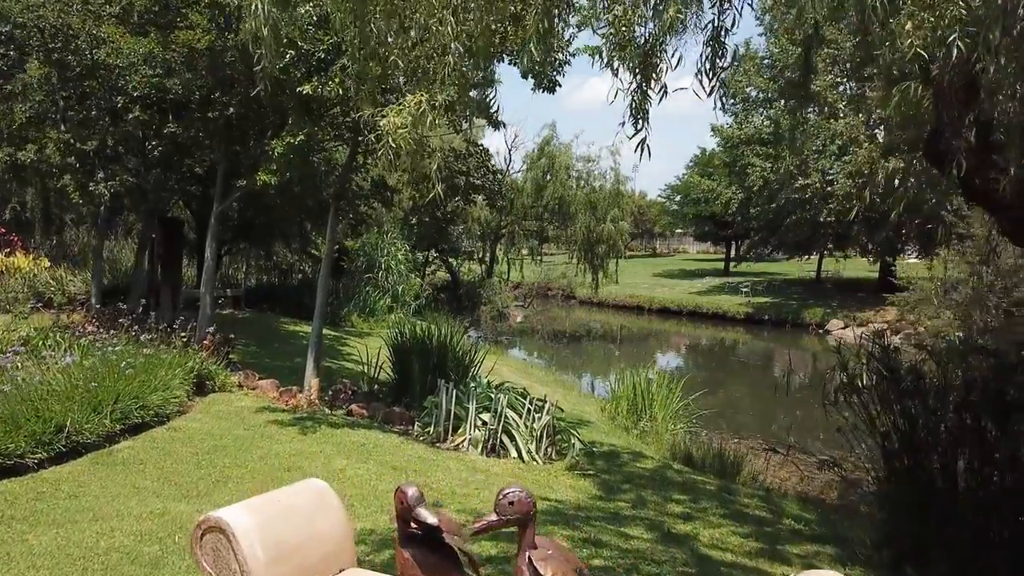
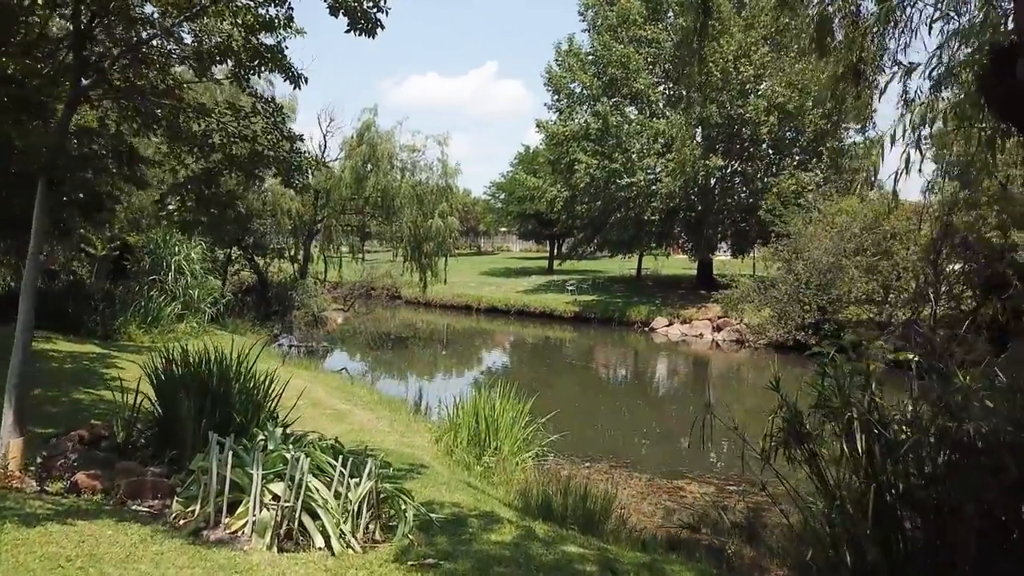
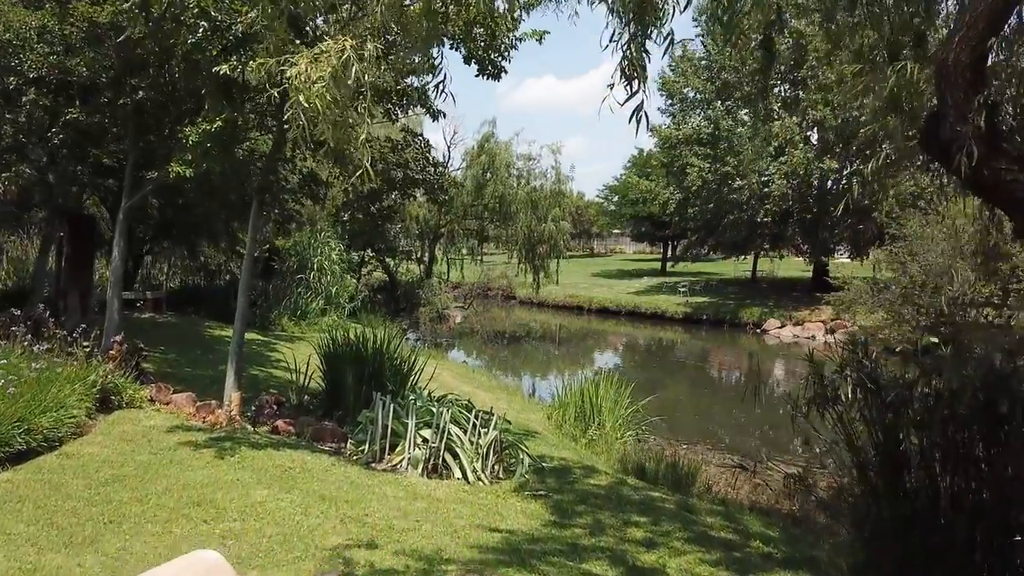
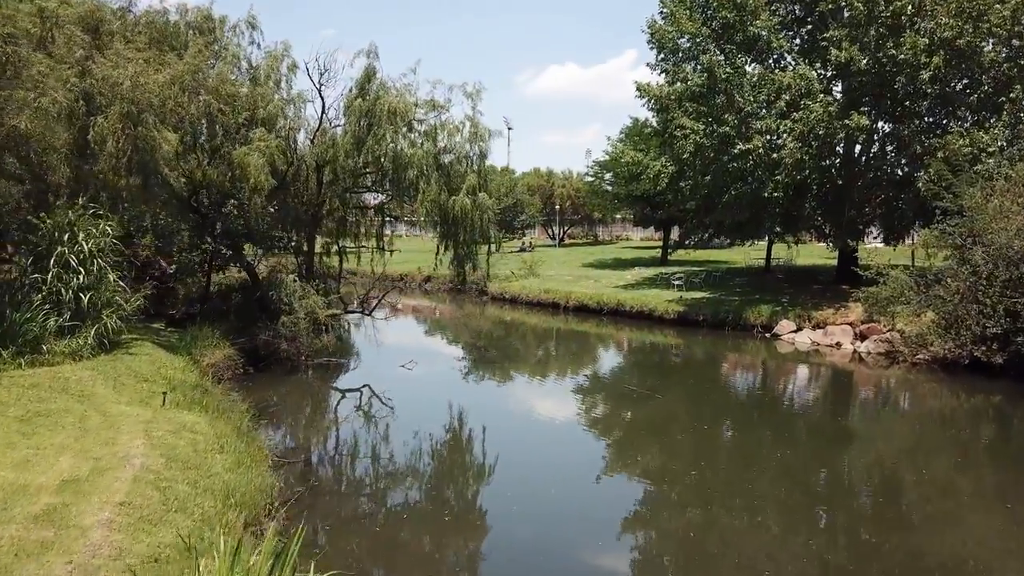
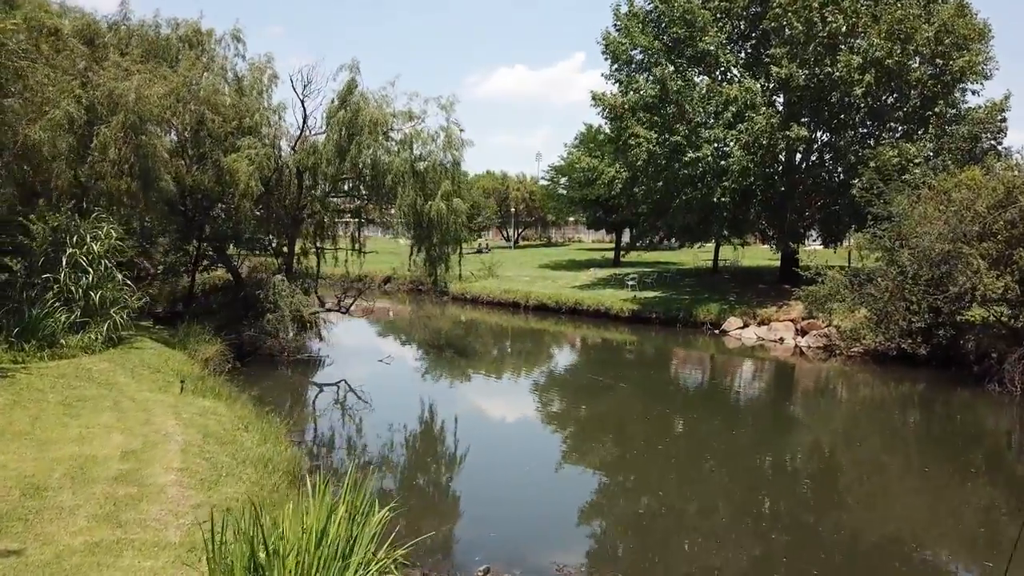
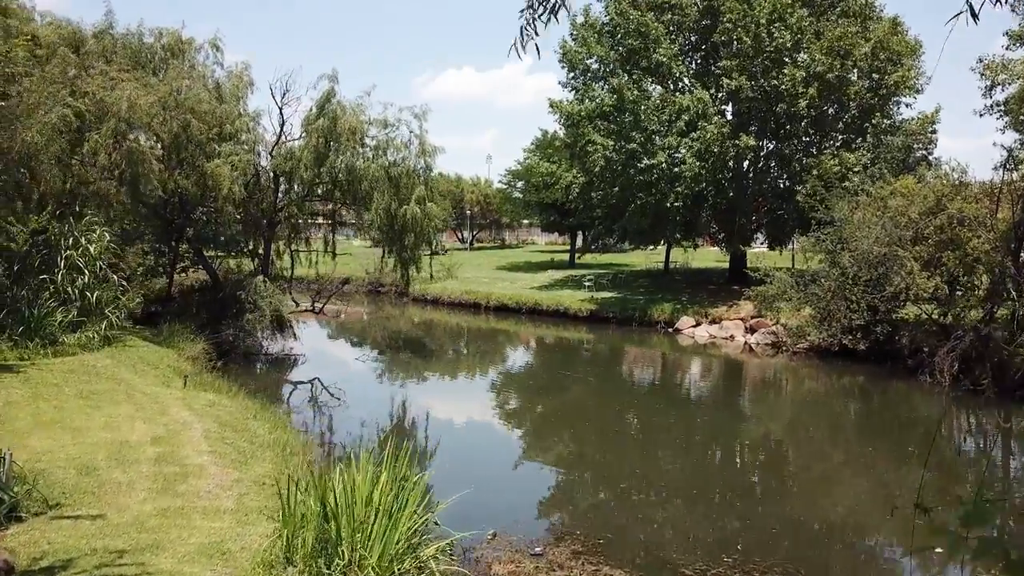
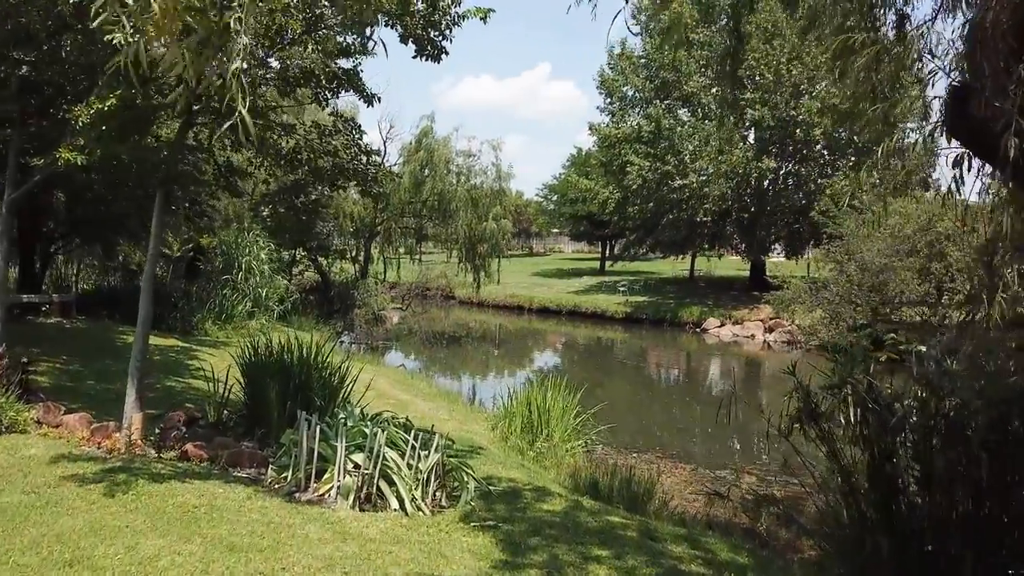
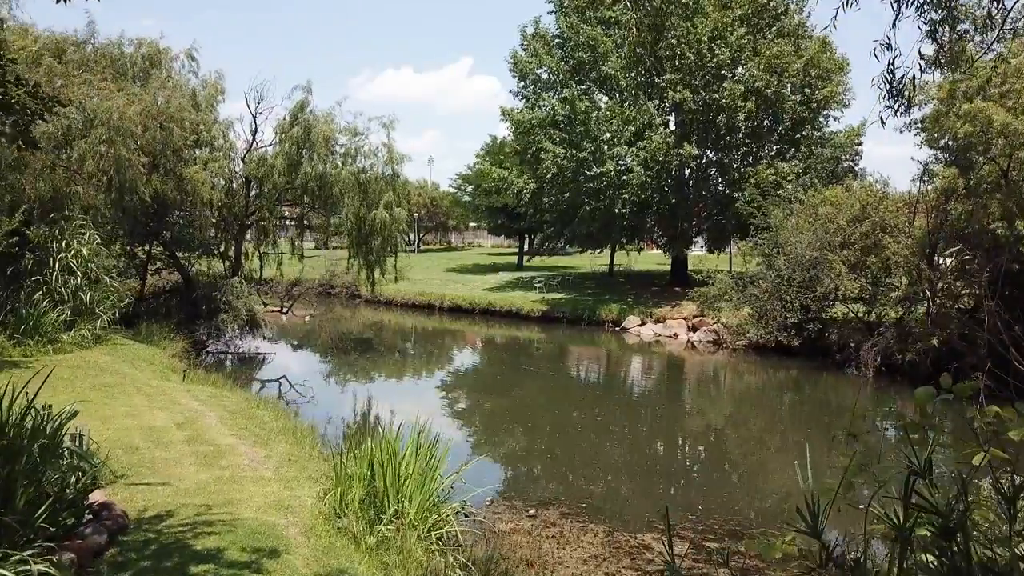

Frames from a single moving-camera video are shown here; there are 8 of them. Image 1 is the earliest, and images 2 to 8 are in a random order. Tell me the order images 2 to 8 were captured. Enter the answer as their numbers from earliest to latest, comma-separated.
3, 7, 2, 8, 6, 5, 4
